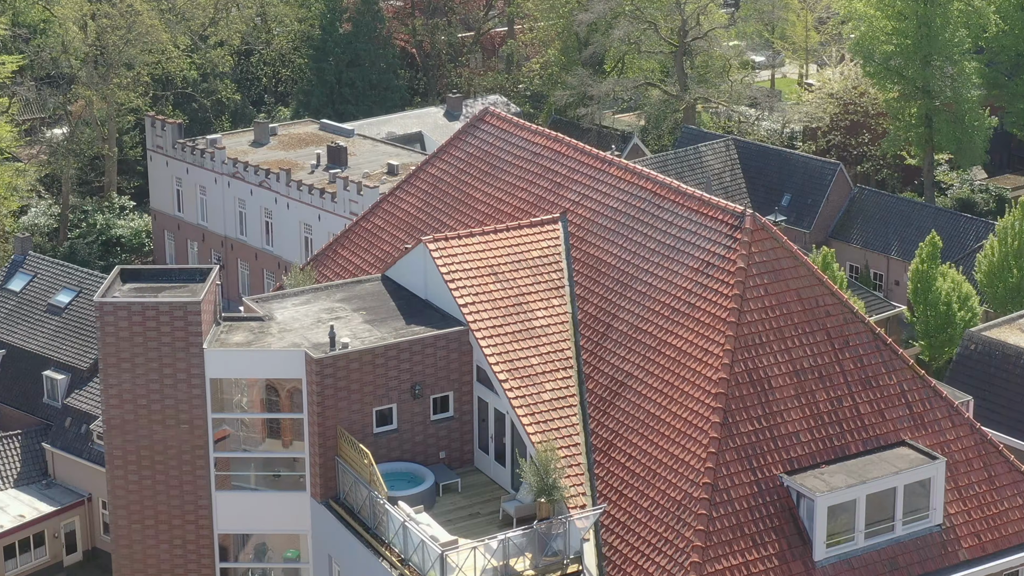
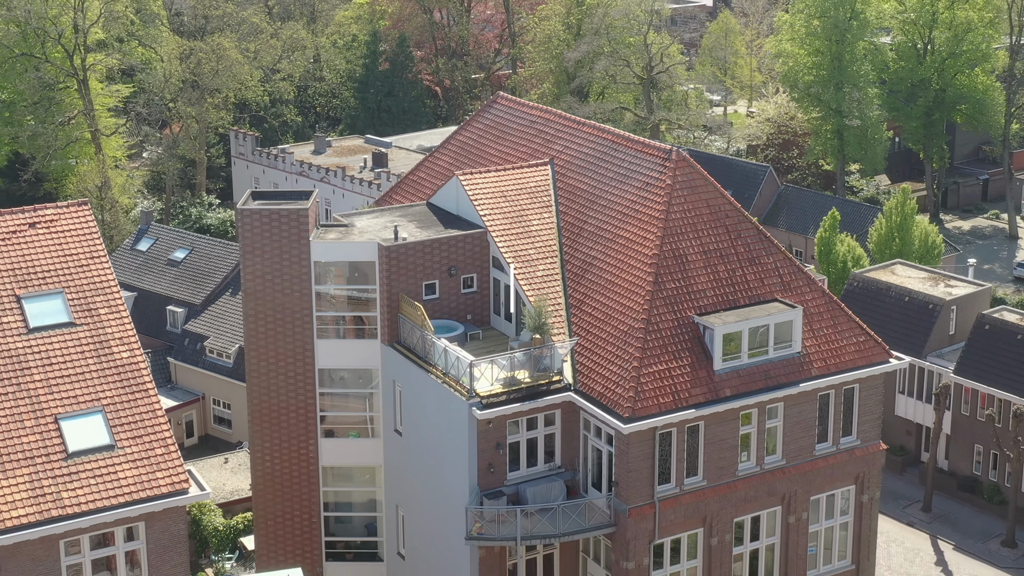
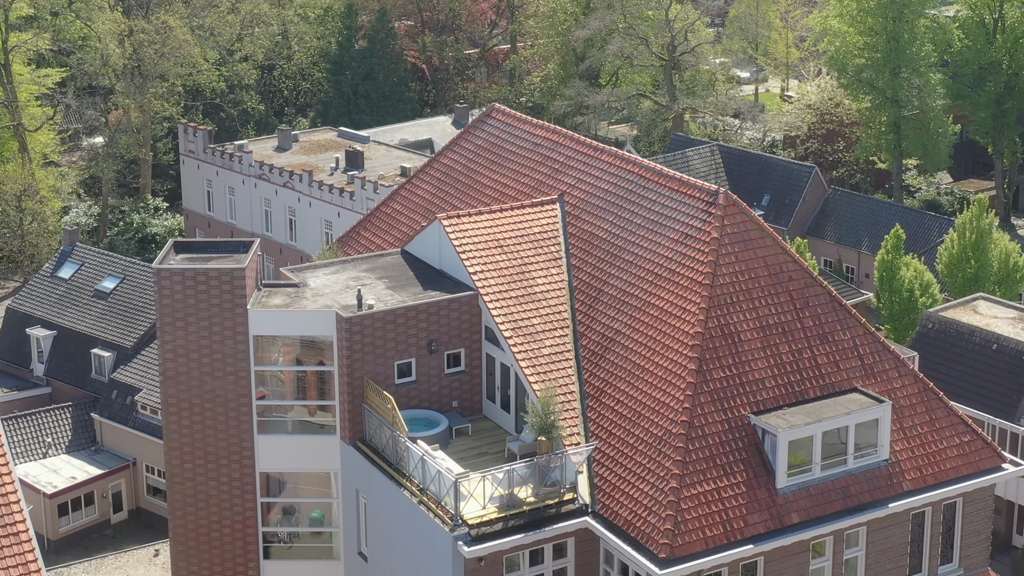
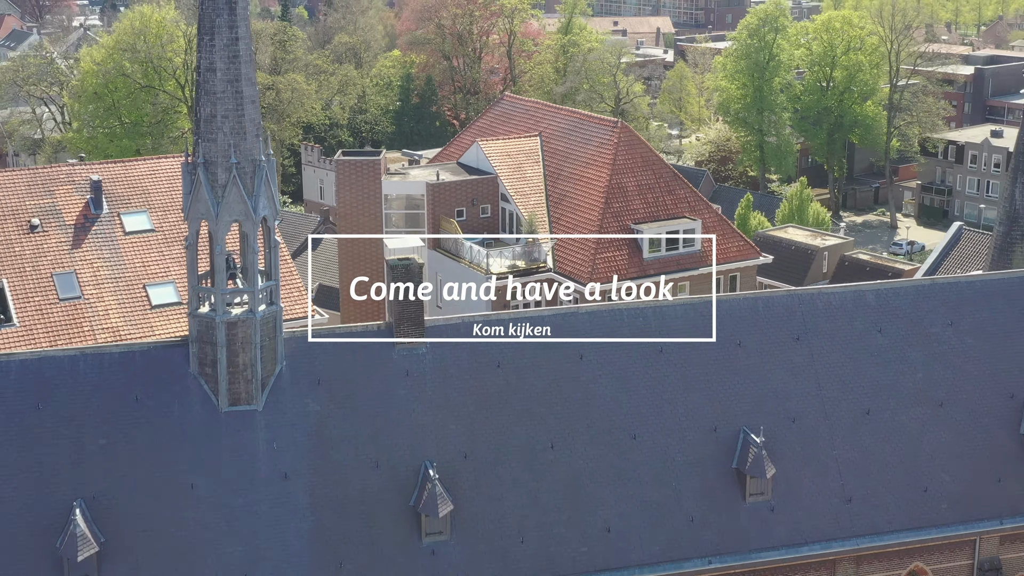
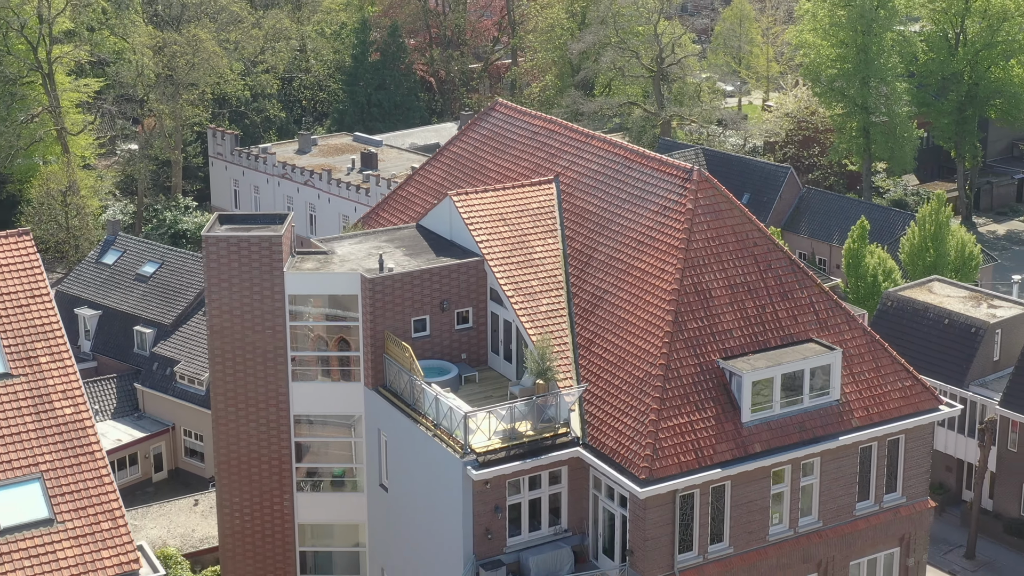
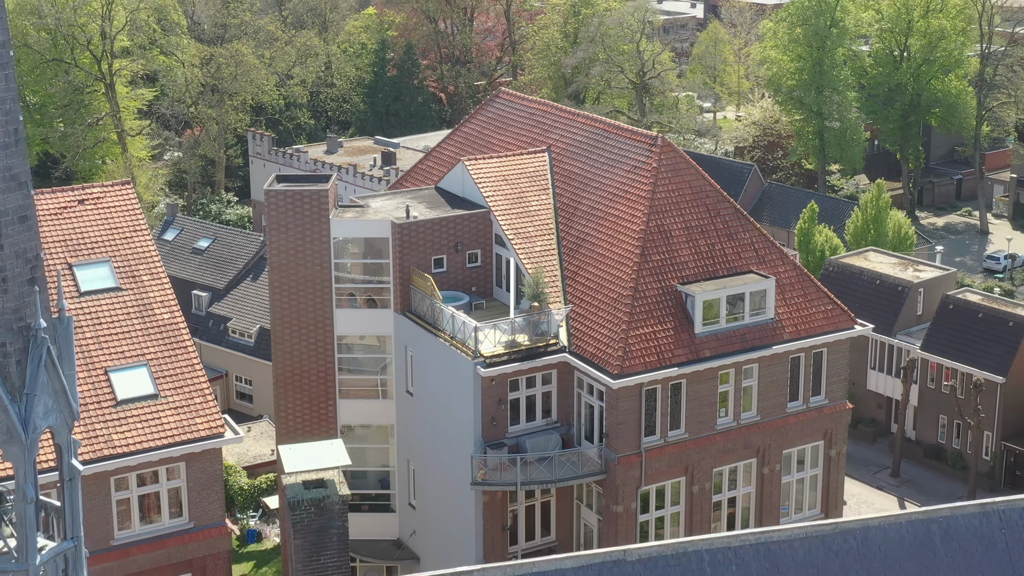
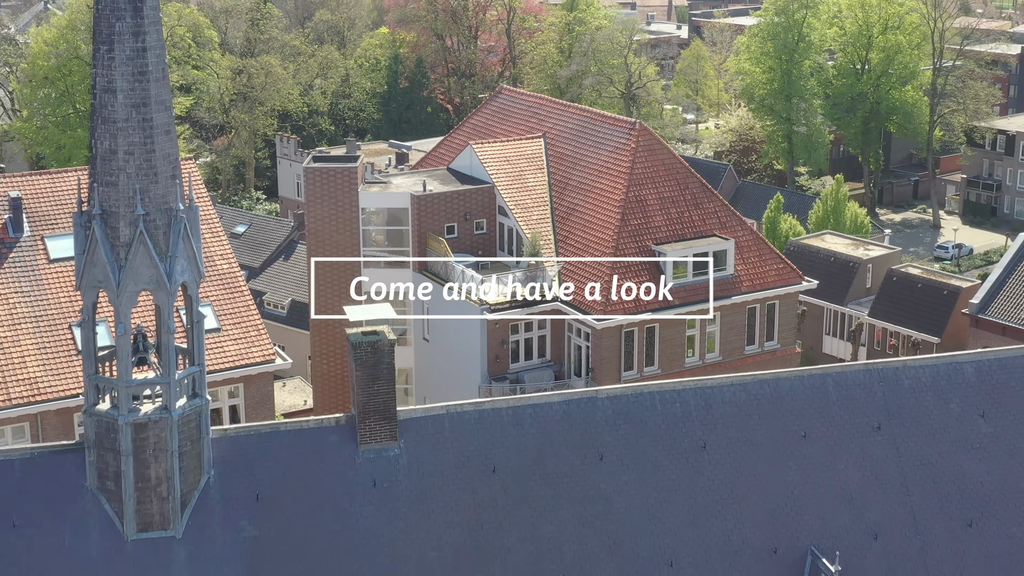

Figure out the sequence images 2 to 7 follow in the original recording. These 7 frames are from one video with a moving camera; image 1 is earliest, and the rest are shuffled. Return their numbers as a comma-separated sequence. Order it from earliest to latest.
3, 5, 2, 6, 7, 4
